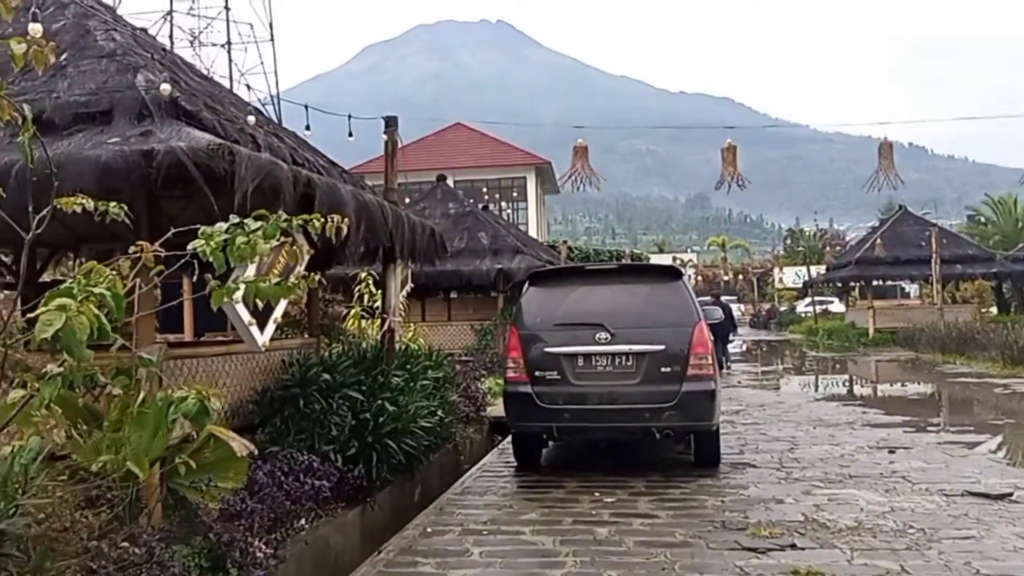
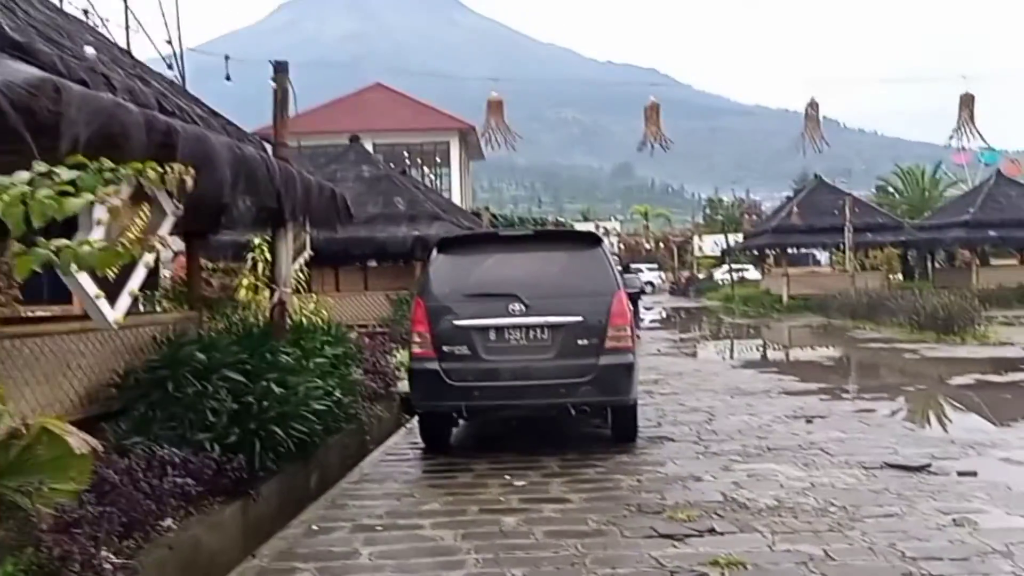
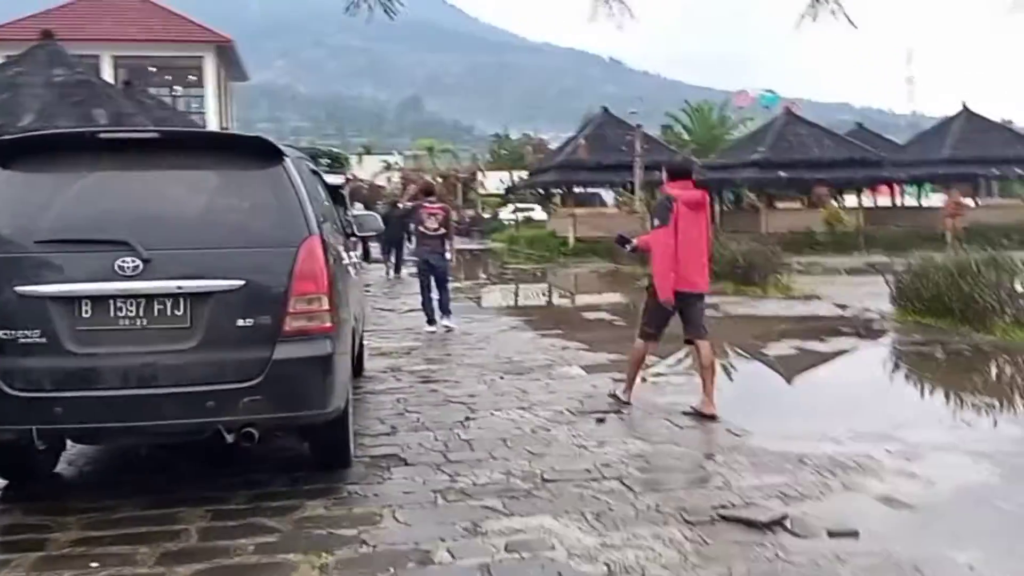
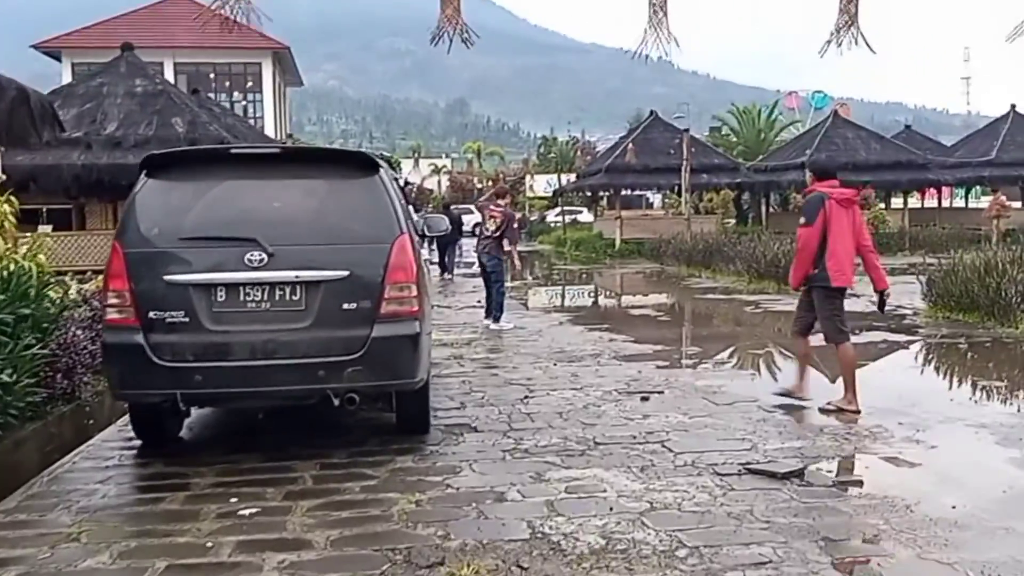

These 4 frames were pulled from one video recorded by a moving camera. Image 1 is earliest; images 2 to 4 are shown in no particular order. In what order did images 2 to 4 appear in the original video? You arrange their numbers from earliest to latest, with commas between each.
2, 4, 3
